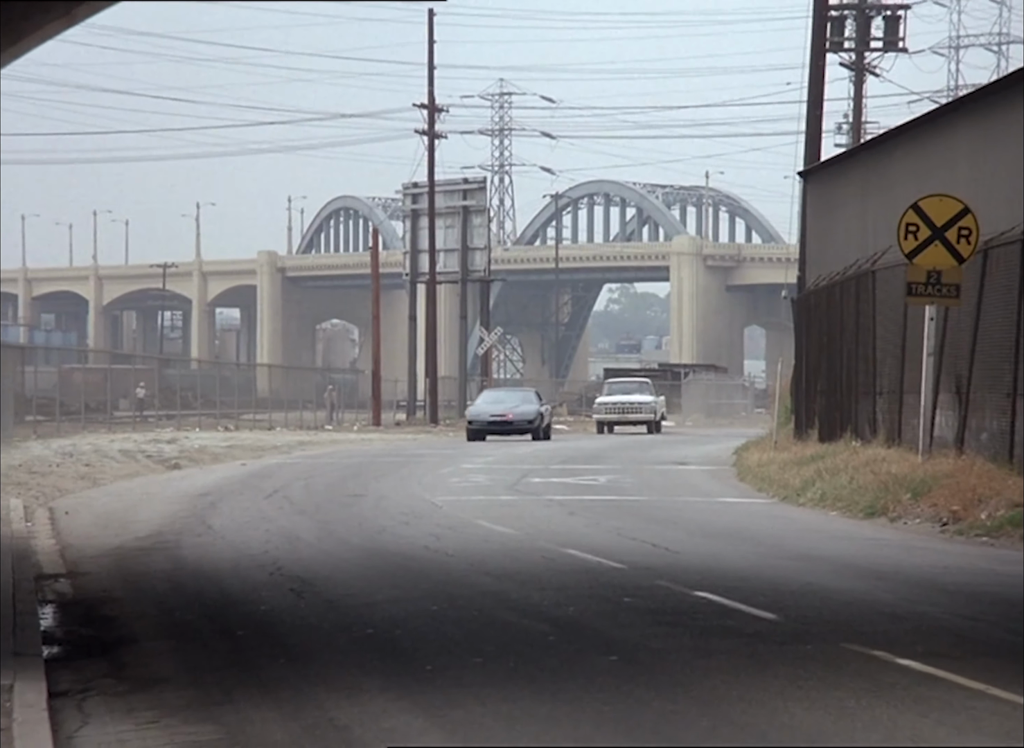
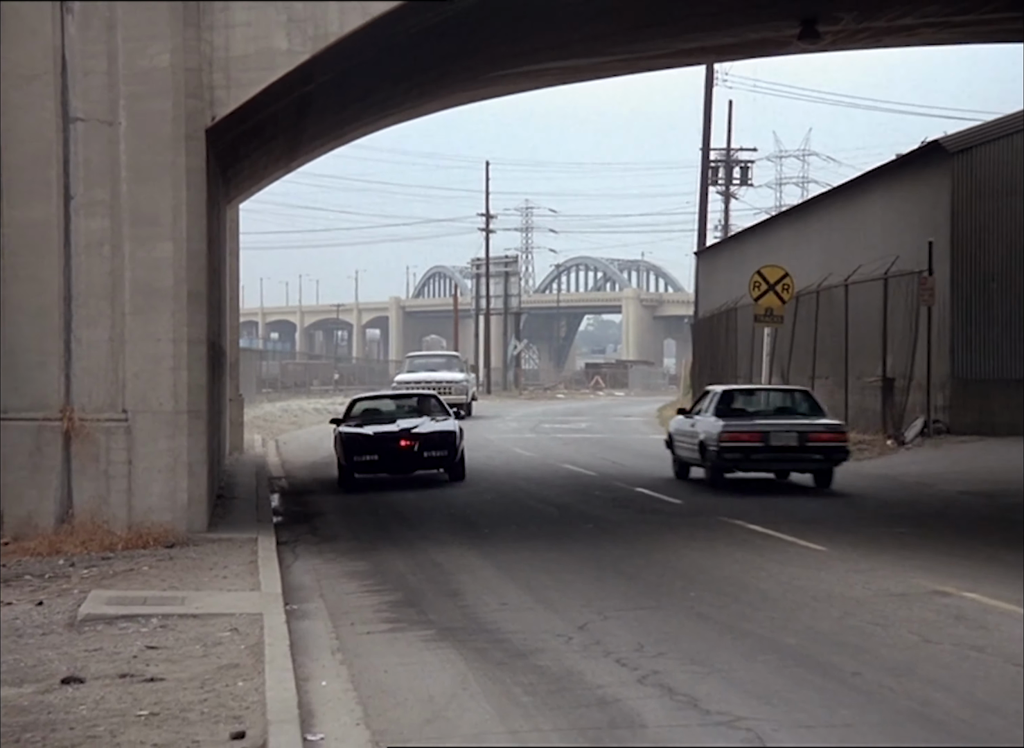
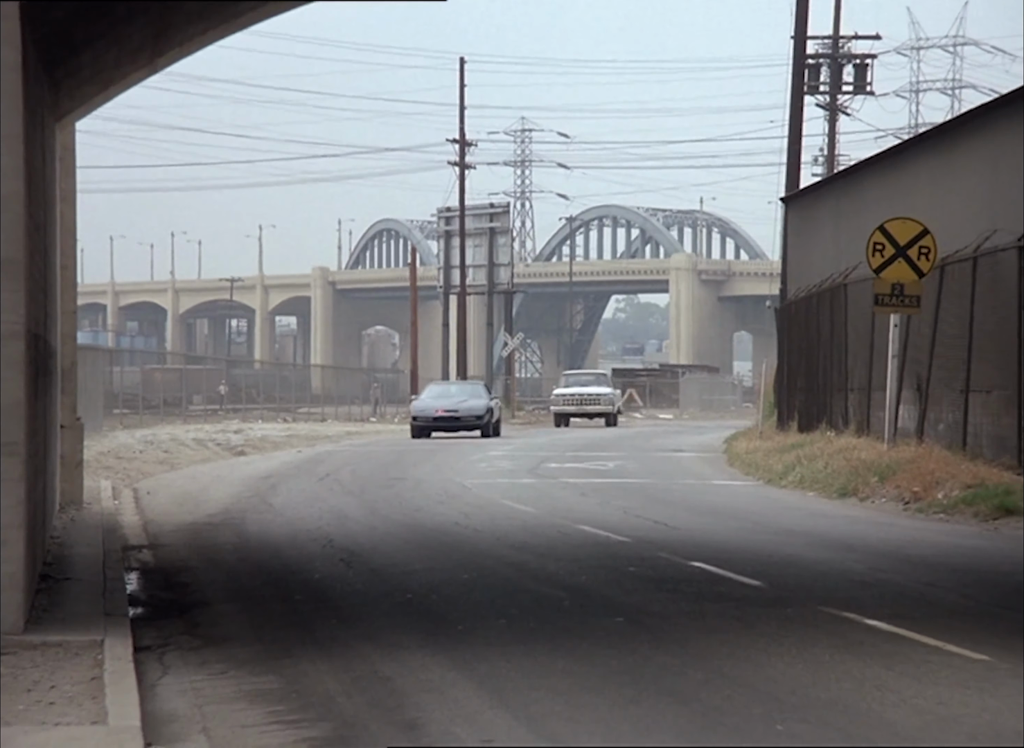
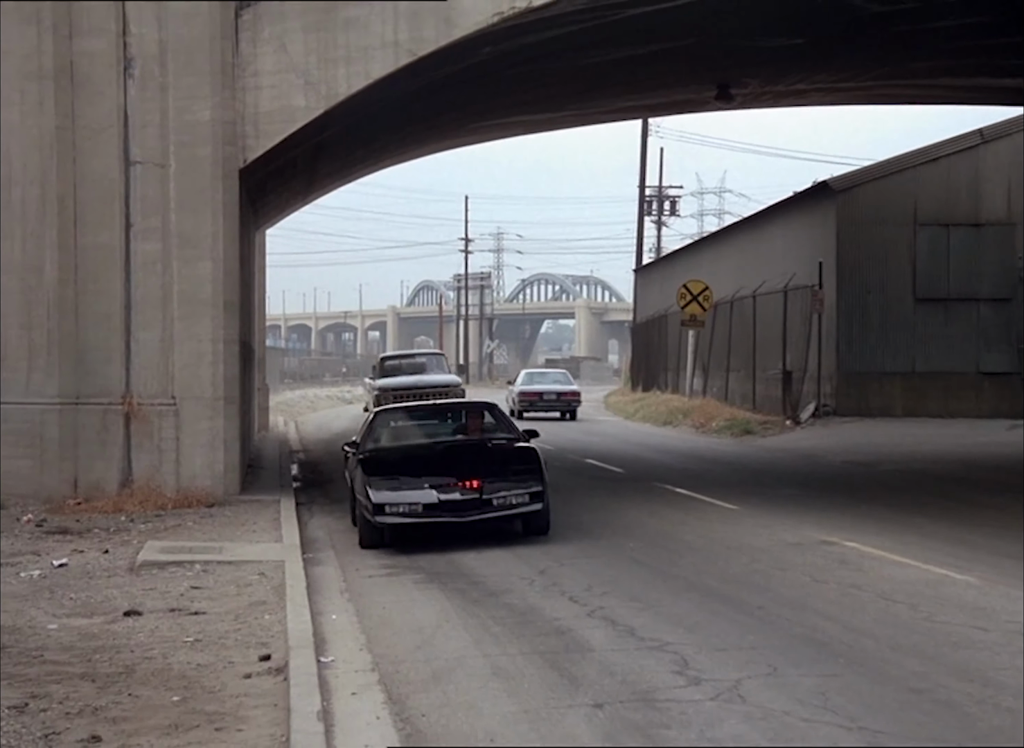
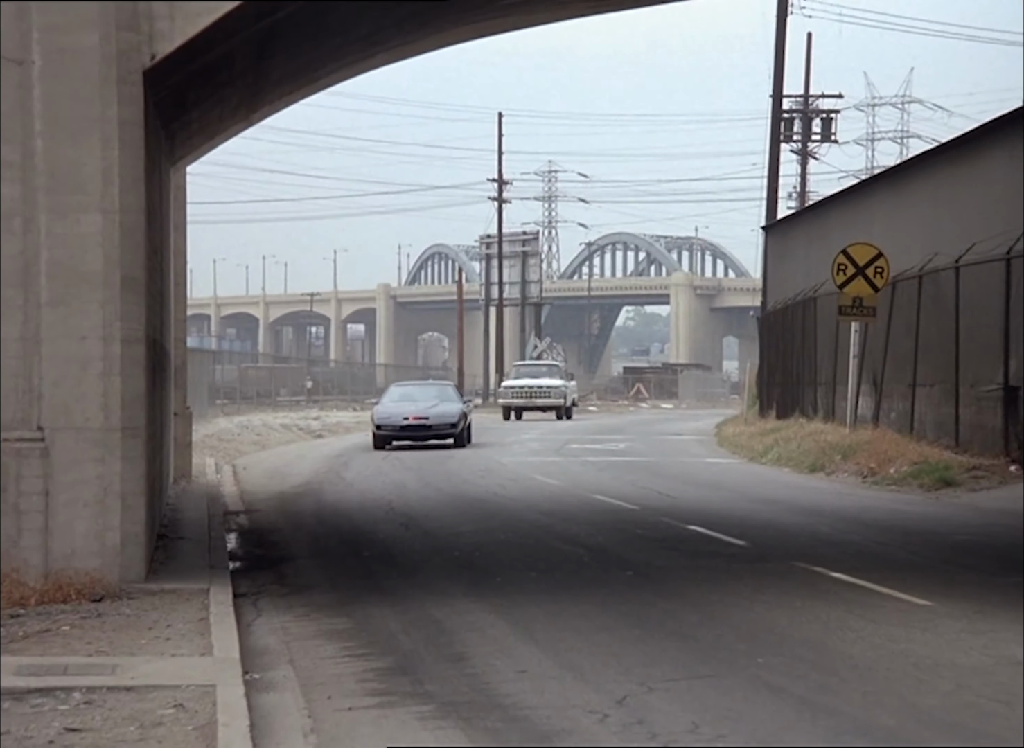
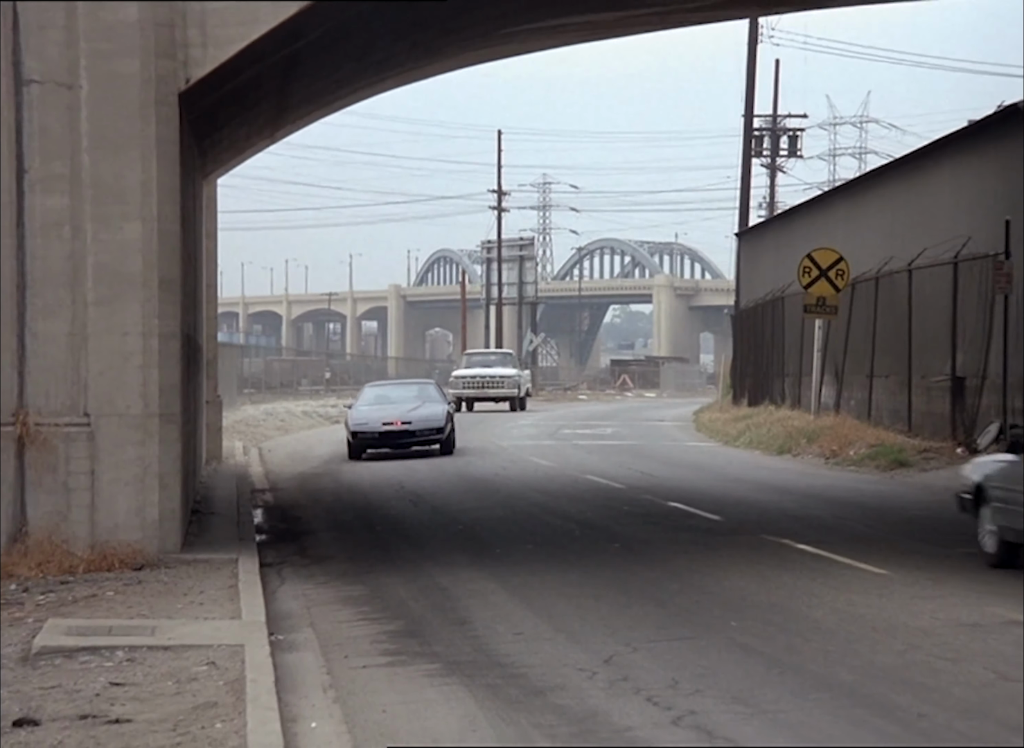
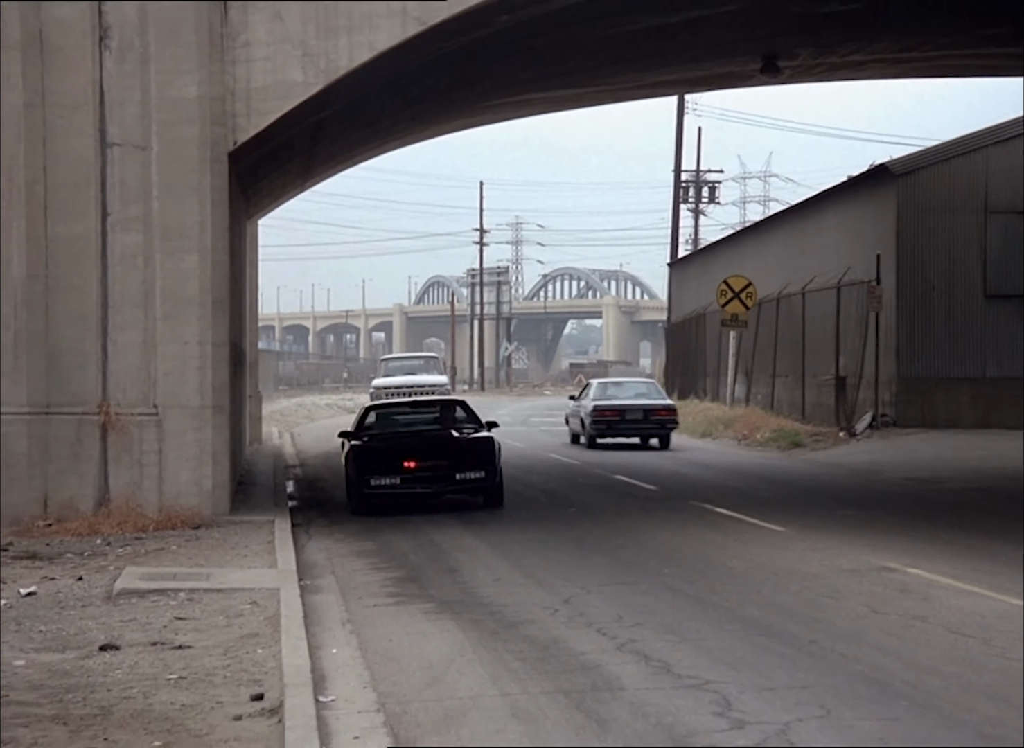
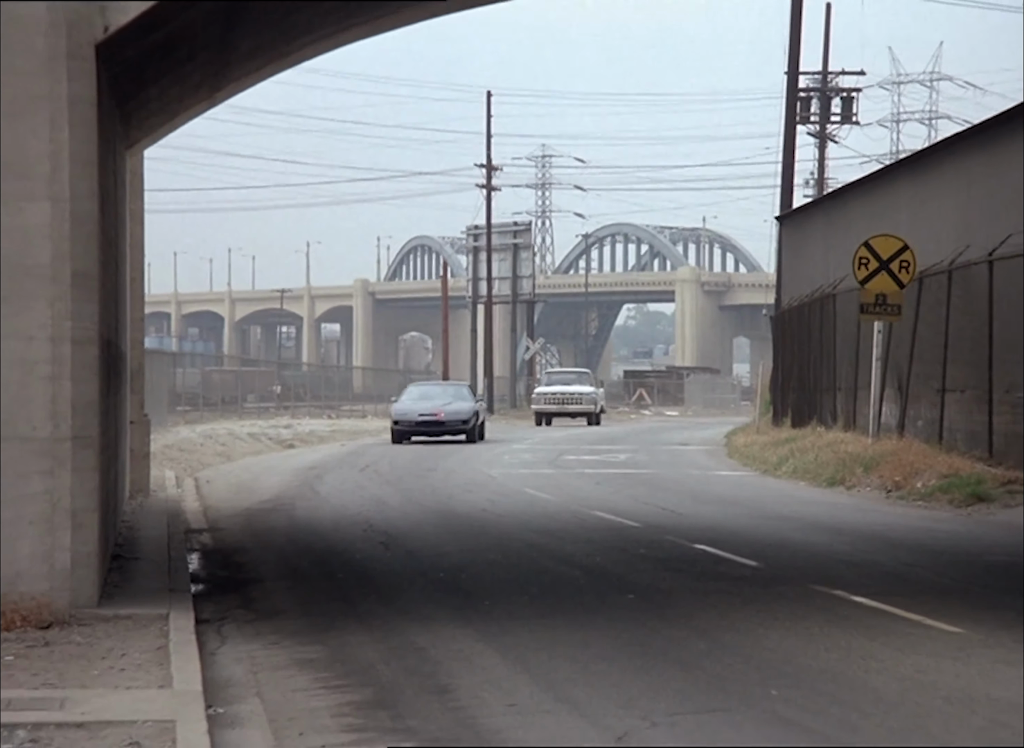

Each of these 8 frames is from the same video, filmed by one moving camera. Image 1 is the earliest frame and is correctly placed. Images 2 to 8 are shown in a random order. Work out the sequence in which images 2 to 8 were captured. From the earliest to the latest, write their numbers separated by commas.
3, 8, 5, 6, 2, 7, 4
